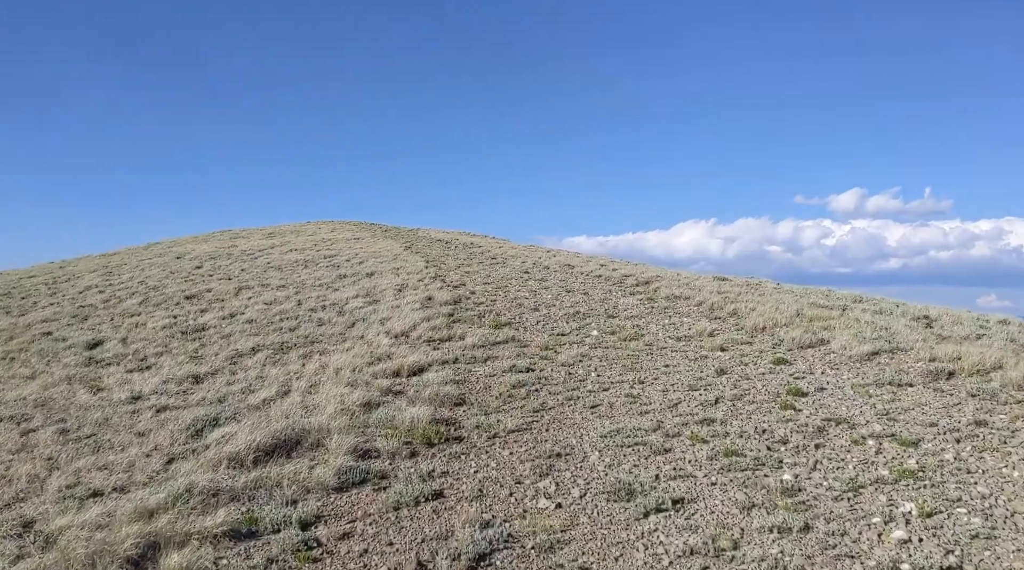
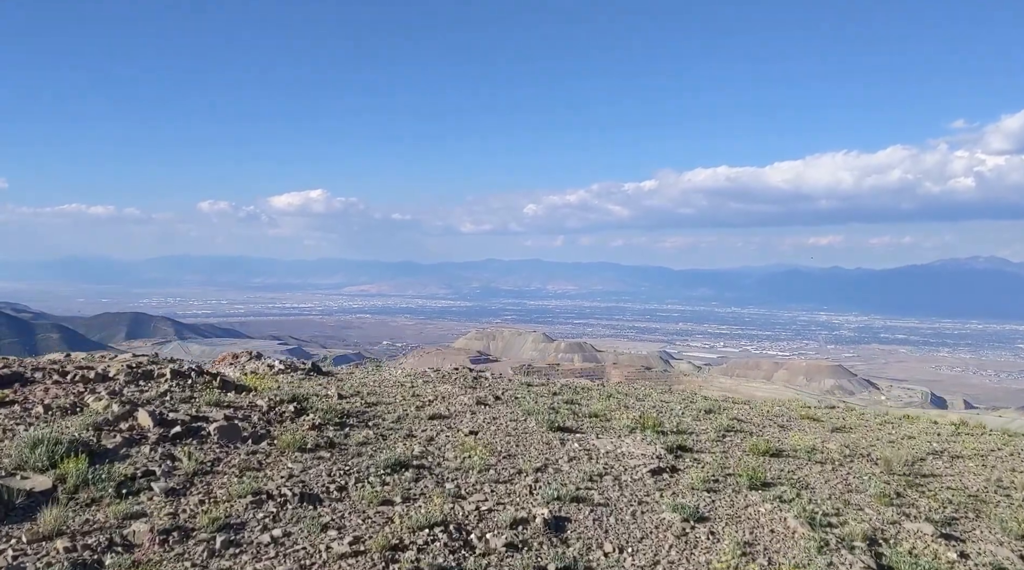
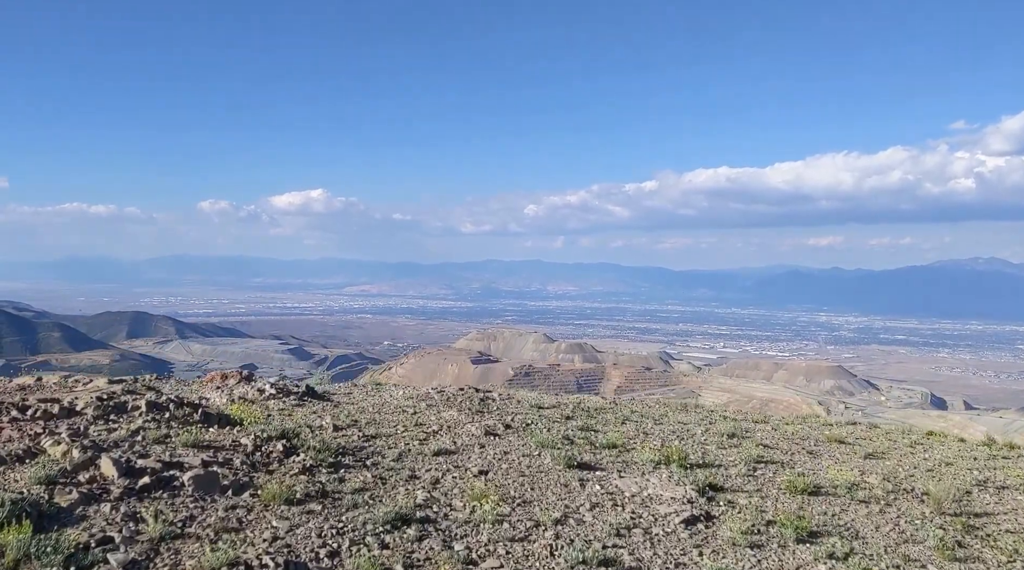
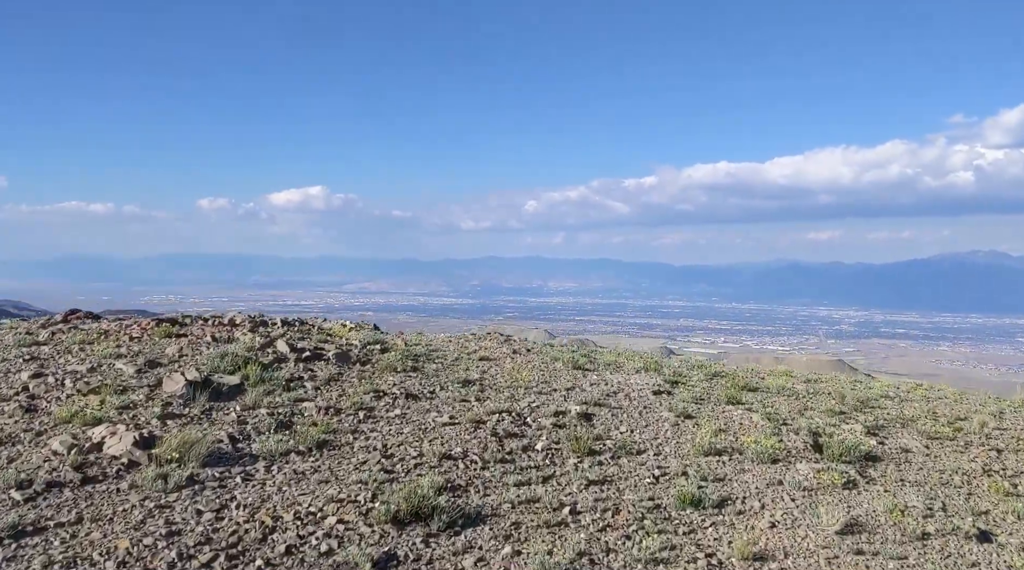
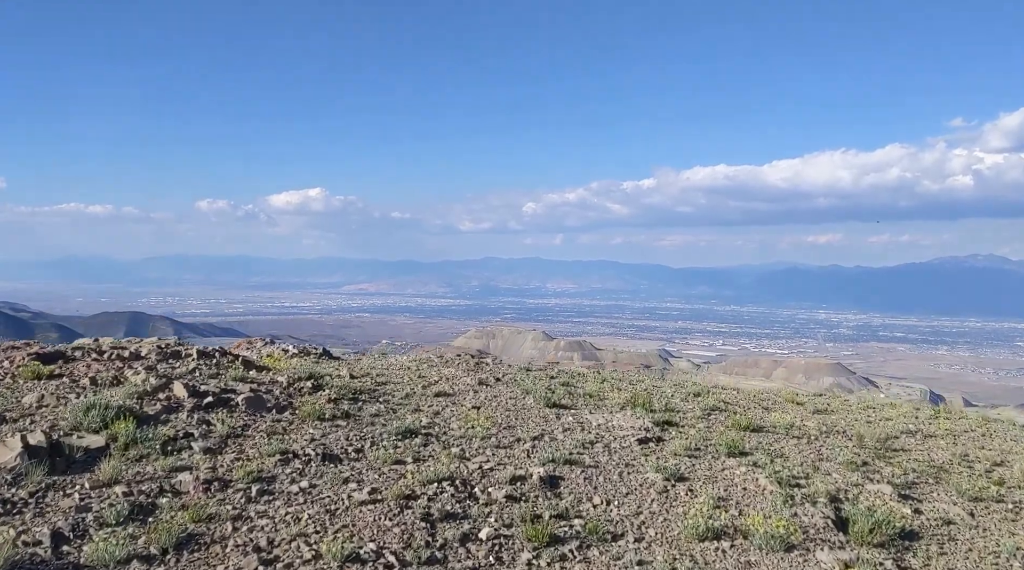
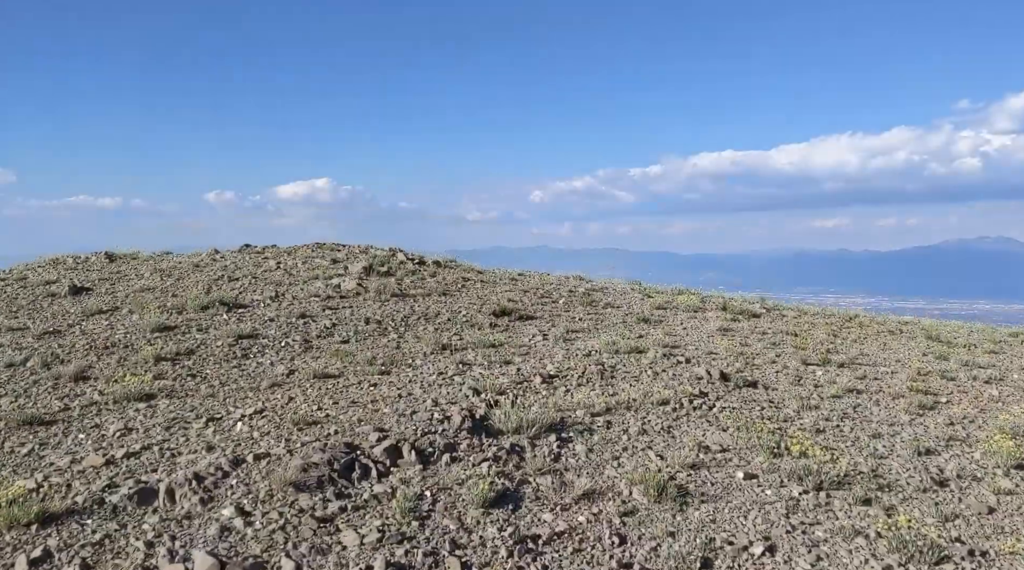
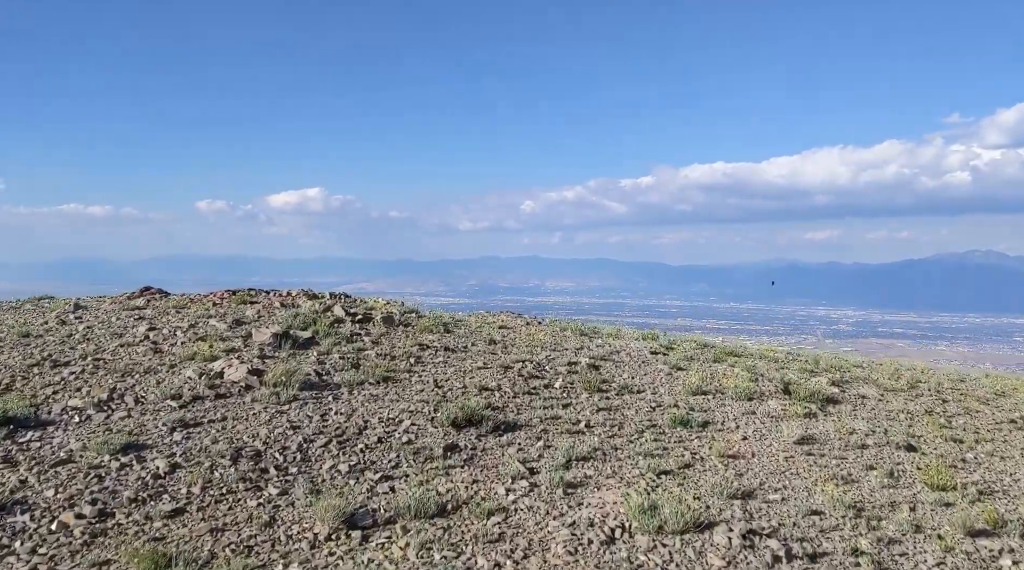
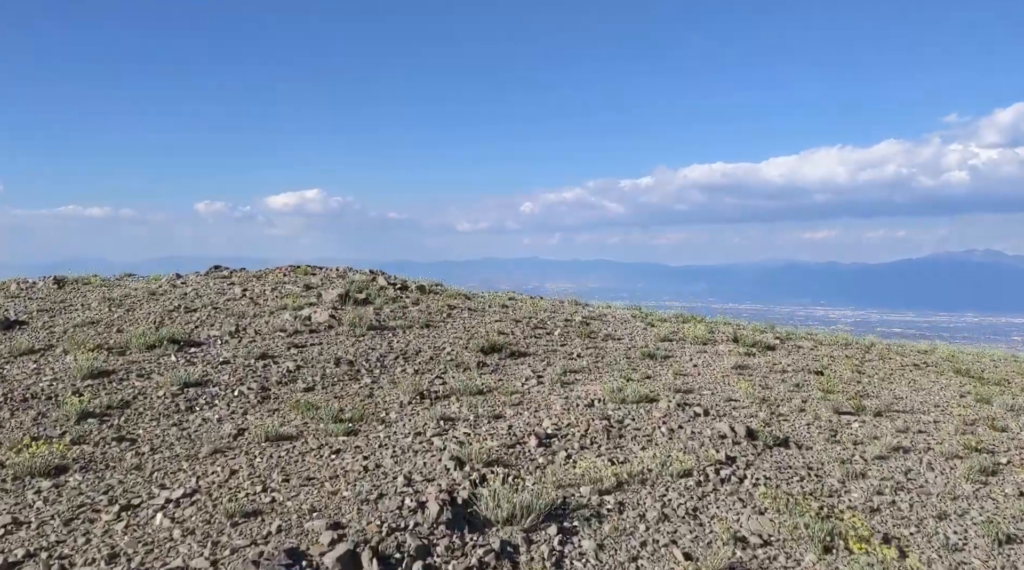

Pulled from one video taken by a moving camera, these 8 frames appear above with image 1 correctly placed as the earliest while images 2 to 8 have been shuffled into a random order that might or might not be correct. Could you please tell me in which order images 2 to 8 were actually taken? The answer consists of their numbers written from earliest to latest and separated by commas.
6, 8, 7, 4, 5, 2, 3
